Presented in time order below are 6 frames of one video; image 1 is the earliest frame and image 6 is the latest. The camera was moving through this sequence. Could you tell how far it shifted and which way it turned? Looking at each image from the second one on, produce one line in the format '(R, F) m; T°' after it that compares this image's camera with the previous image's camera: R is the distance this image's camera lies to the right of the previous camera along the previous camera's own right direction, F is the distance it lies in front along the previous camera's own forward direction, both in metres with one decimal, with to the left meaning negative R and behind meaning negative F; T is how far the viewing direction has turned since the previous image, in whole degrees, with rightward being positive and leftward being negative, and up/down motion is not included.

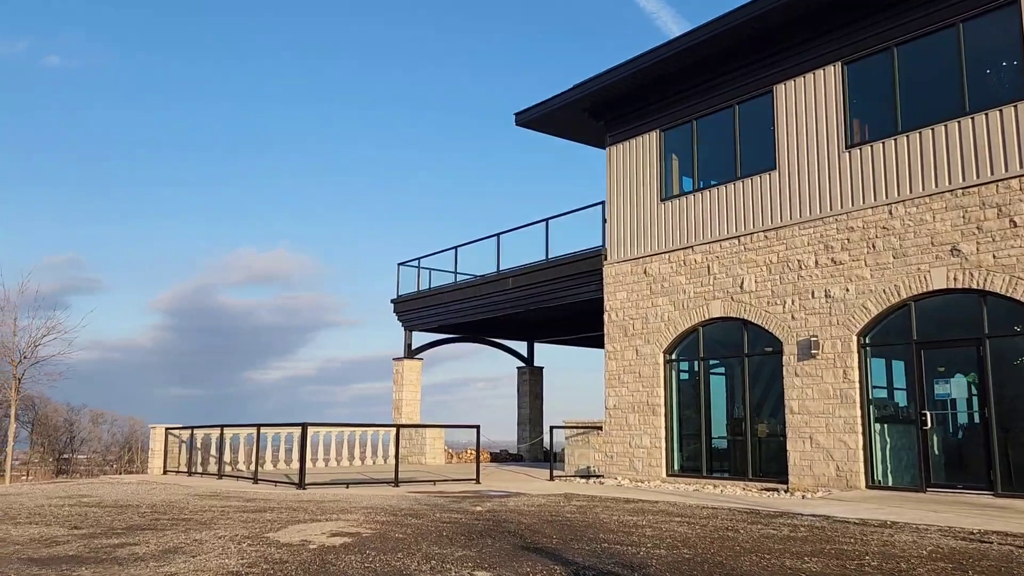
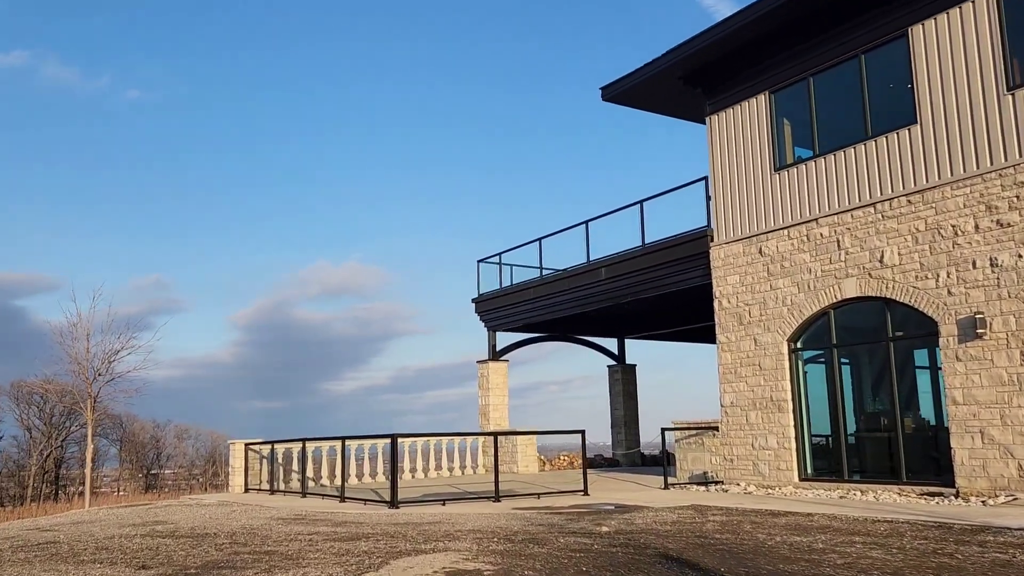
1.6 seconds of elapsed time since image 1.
(-0.5, +1.4) m; -5°
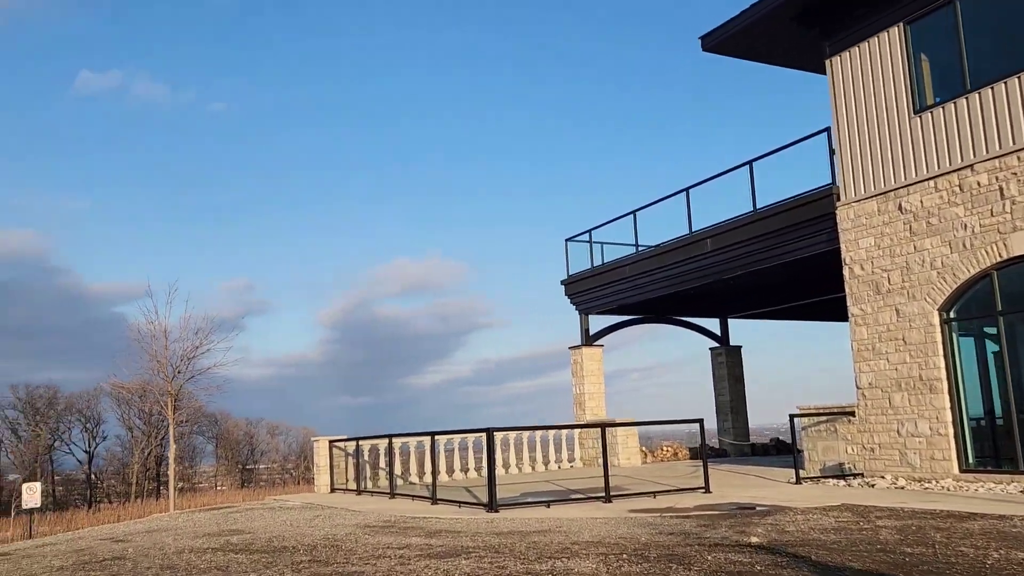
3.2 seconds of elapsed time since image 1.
(-0.3, +1.3) m; -5°
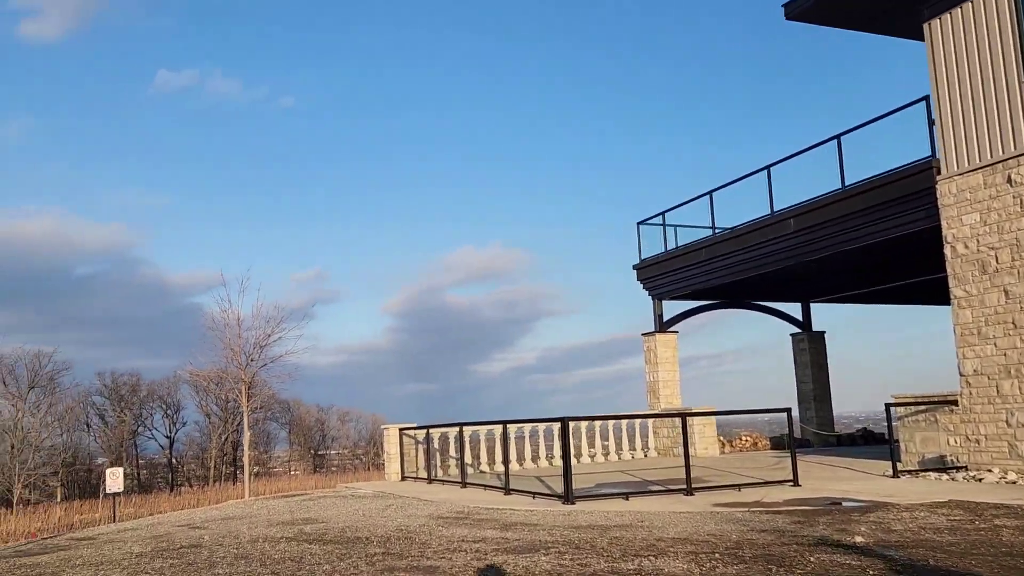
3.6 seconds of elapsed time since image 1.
(-0.1, +0.4) m; -5°
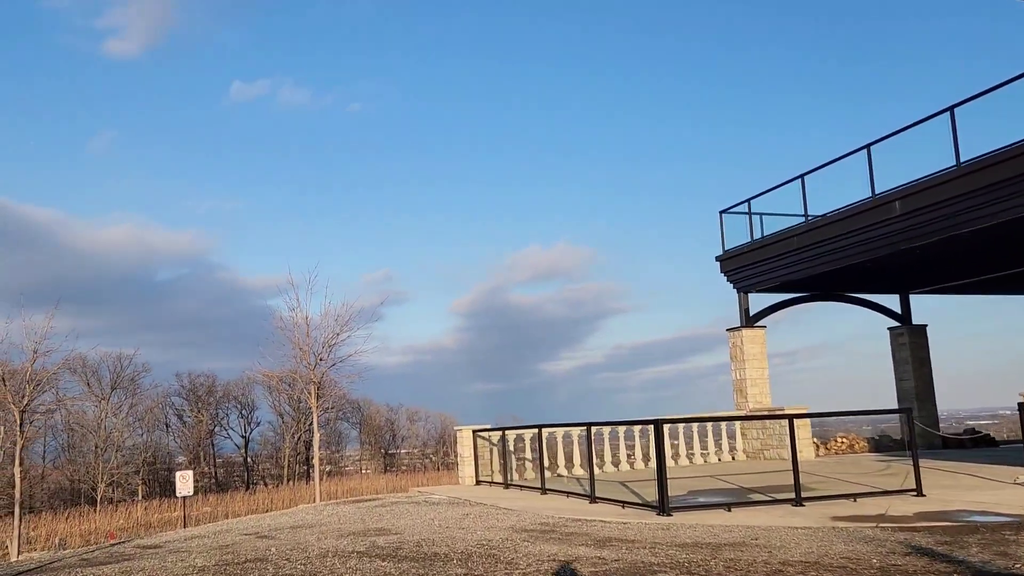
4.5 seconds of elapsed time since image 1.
(-0.2, +0.8) m; -4°
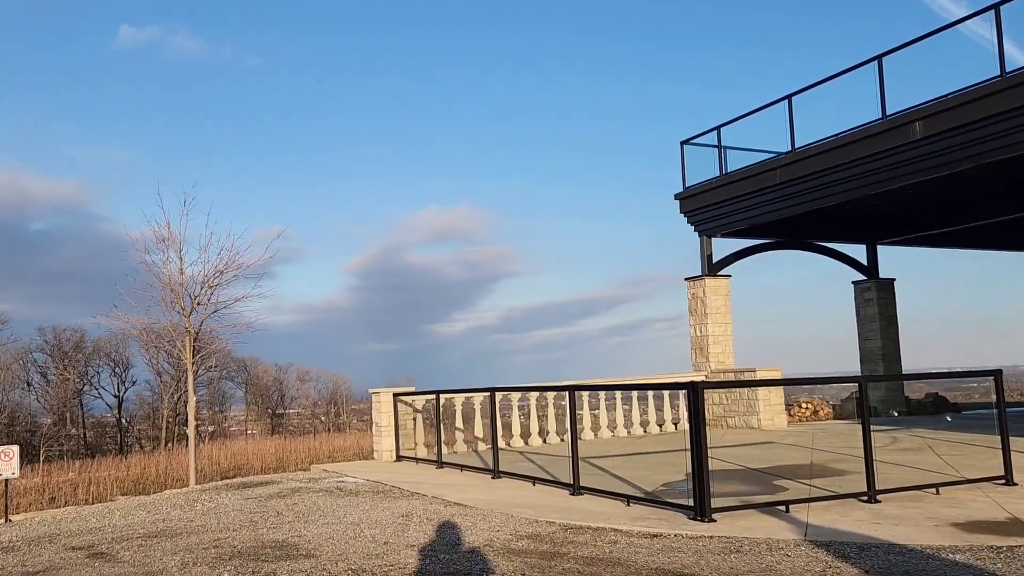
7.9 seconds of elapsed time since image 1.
(-0.6, +2.8) m; +7°
